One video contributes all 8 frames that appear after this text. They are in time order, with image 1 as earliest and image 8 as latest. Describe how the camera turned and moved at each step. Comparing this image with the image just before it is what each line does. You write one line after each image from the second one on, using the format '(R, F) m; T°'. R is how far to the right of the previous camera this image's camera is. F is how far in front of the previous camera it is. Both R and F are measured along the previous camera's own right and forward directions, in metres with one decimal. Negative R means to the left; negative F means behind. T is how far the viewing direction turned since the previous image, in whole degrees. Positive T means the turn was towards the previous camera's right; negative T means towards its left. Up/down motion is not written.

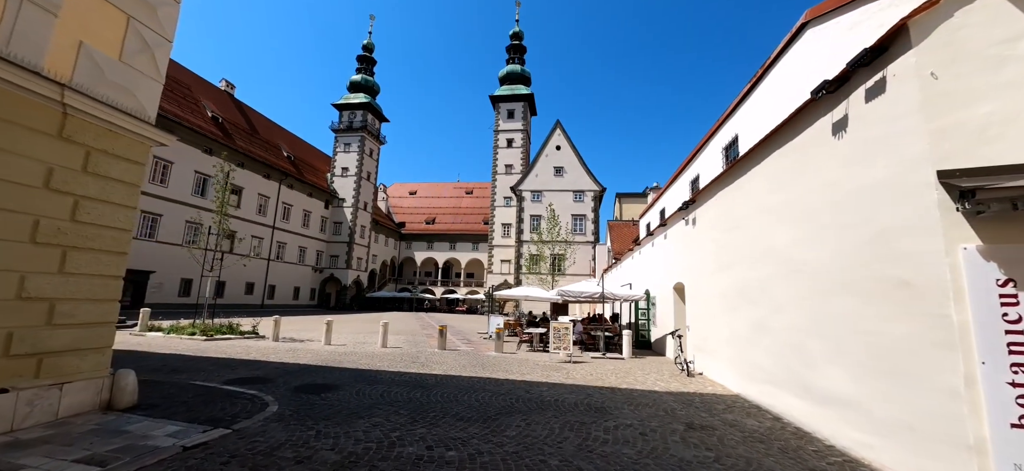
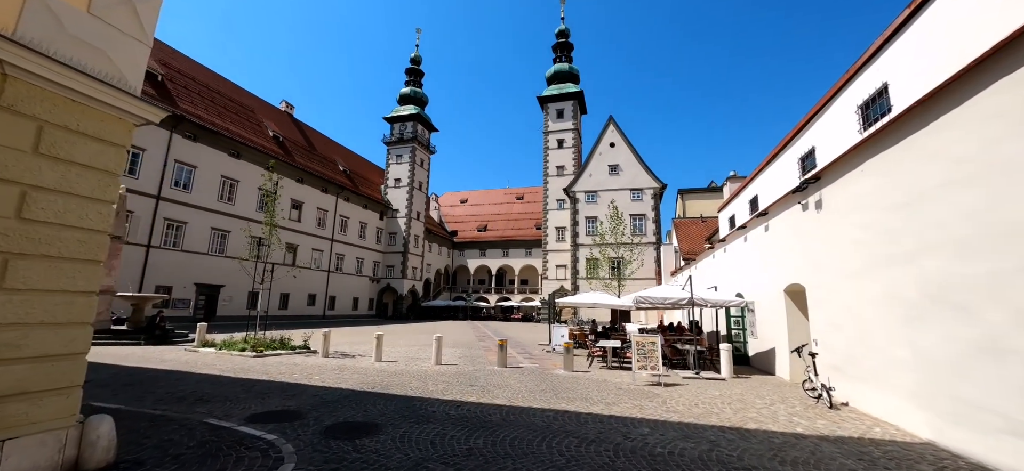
(-0.4, +1.7) m; -7°
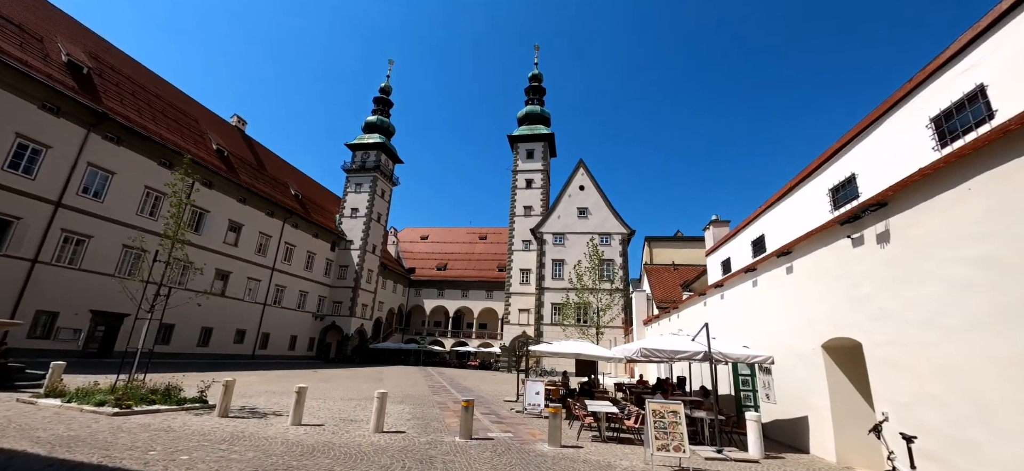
(-0.3, +2.4) m; +5°
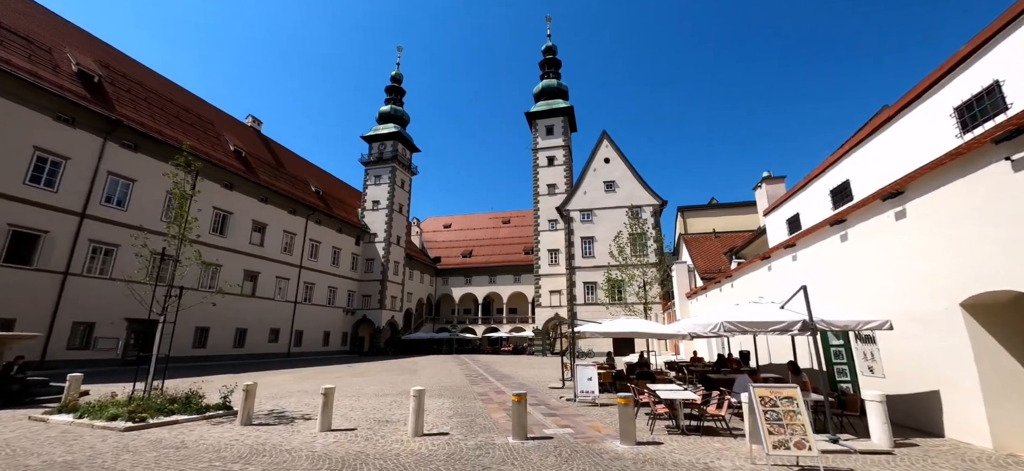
(-0.4, +1.4) m; -3°
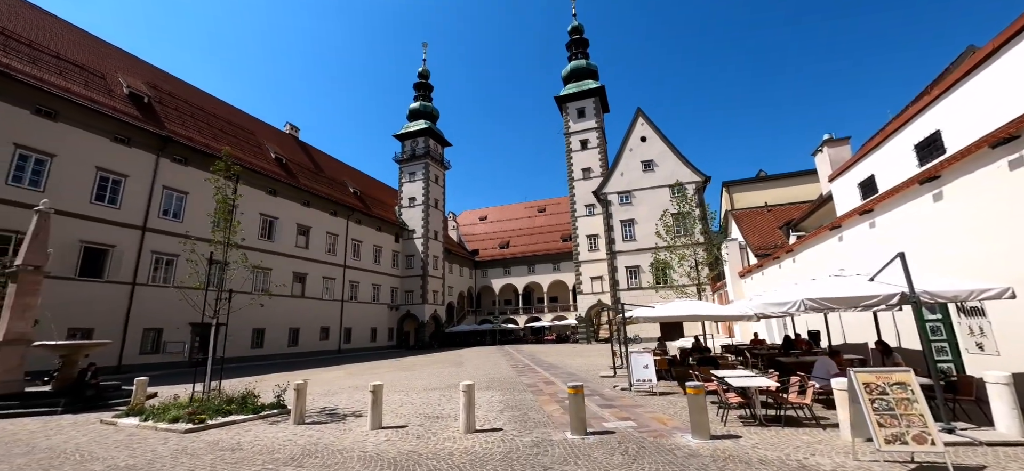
(-0.2, +0.5) m; -5°
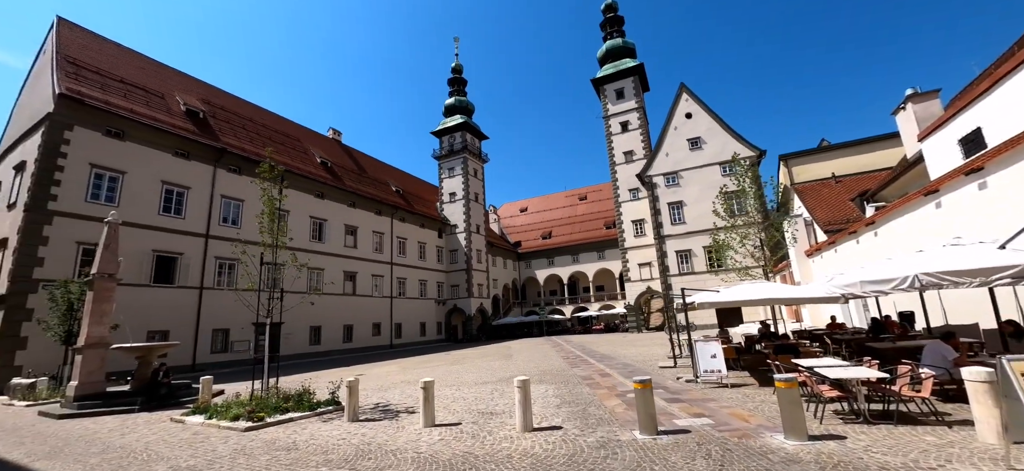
(-0.2, +0.5) m; -6°
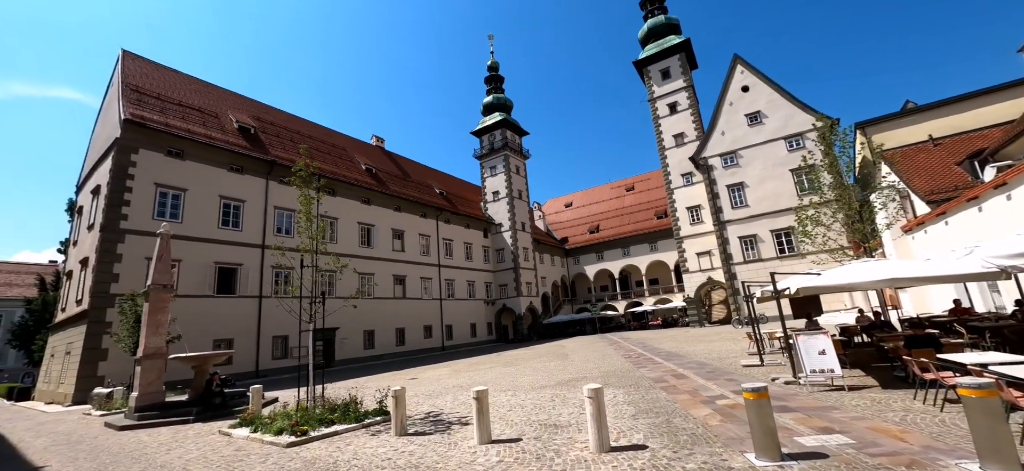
(-0.2, +1.1) m; -6°
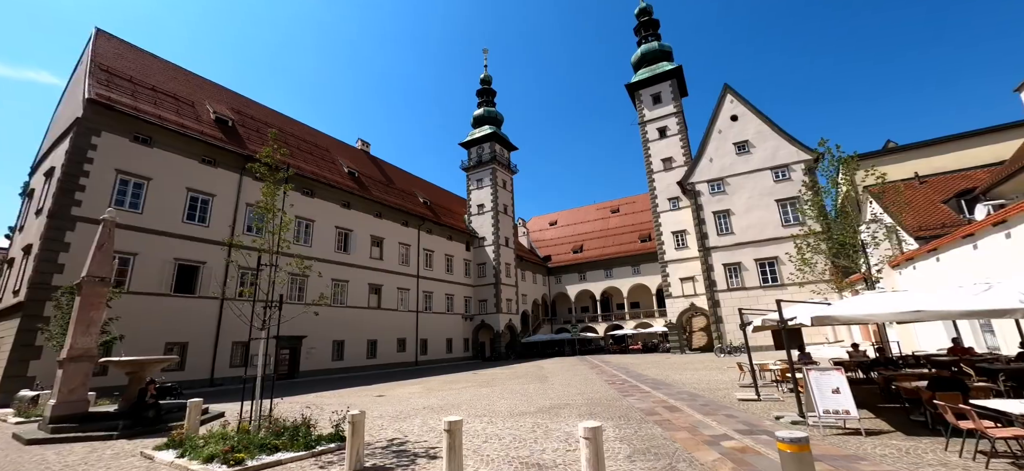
(-0.1, +0.9) m; +2°
